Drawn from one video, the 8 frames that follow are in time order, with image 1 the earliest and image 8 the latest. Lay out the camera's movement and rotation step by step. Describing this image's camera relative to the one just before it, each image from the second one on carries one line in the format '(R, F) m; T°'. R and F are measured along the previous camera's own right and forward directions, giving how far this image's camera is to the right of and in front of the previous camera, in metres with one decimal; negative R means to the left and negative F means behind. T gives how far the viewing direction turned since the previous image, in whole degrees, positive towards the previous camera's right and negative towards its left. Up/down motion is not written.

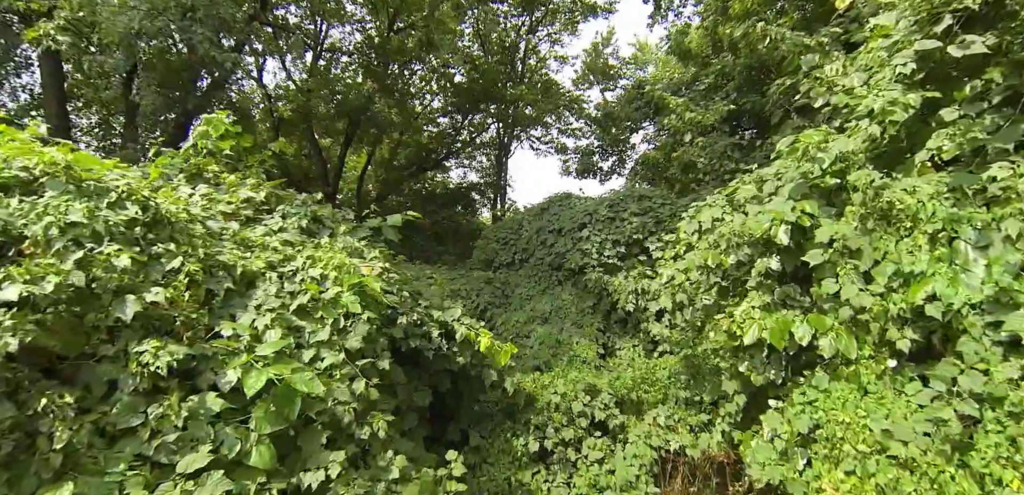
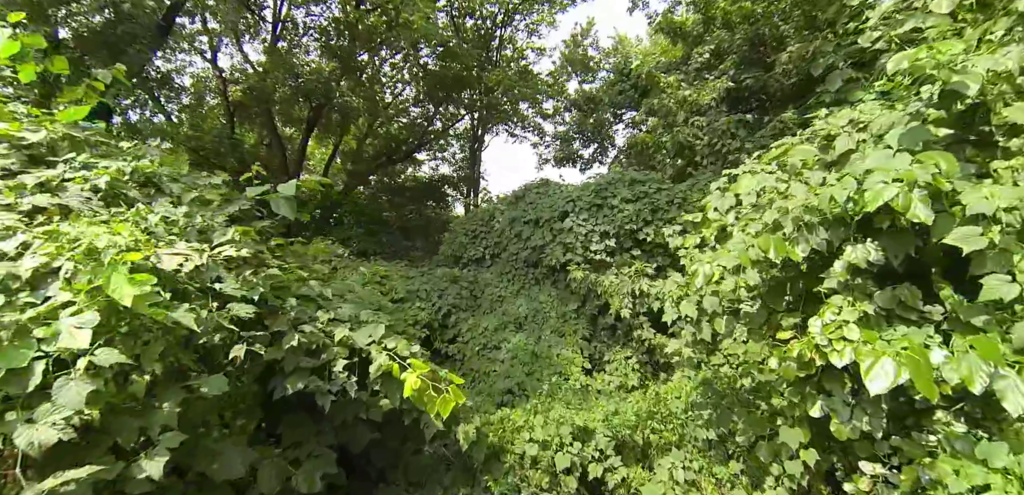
(+0.1, +1.1) m; +3°
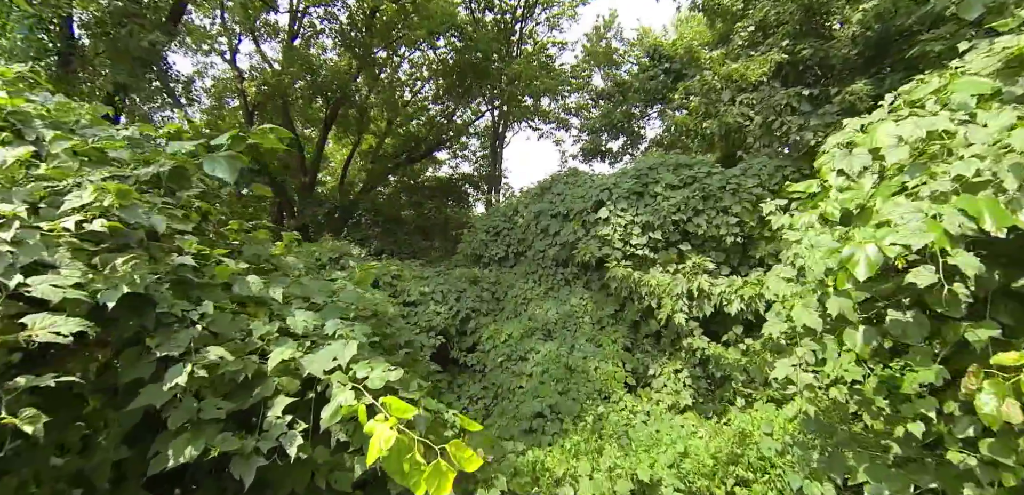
(0.0, +0.7) m; -3°
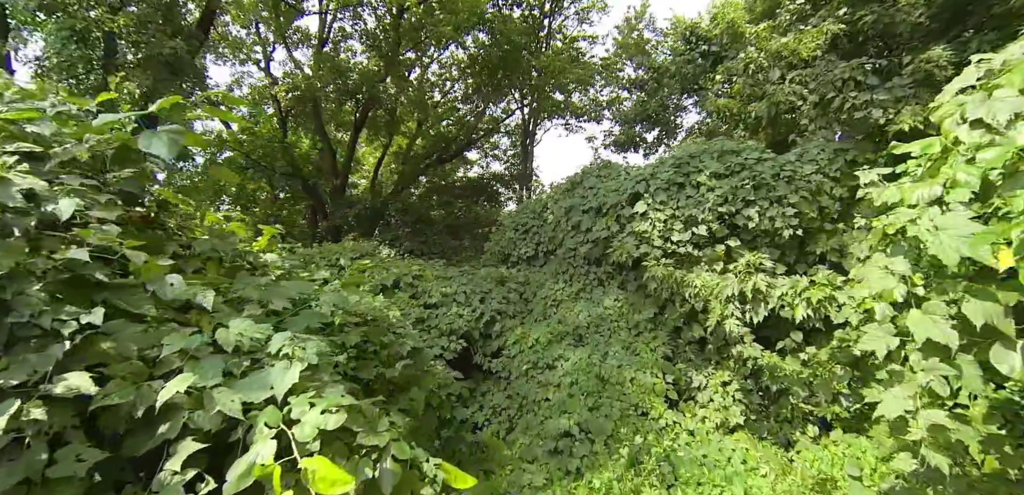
(+0.1, +0.4) m; -4°
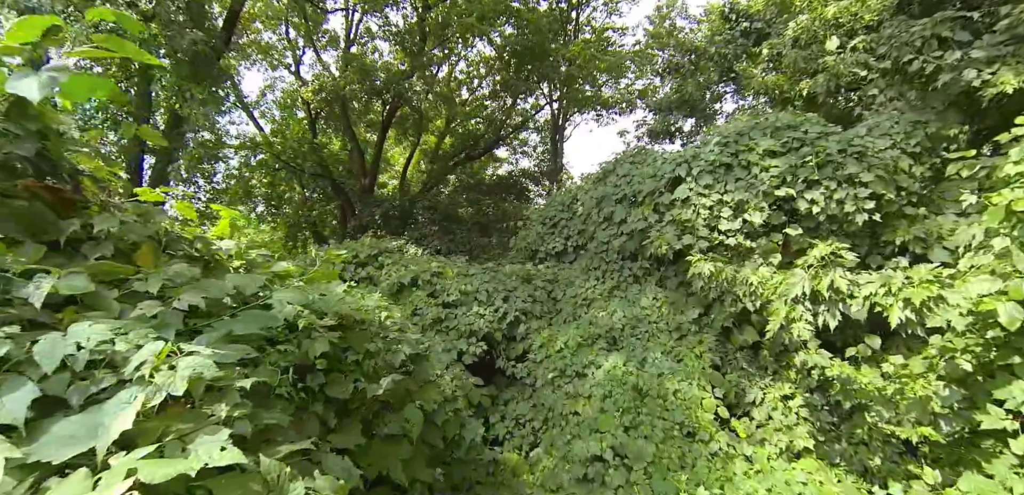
(+0.1, +0.4) m; -4°
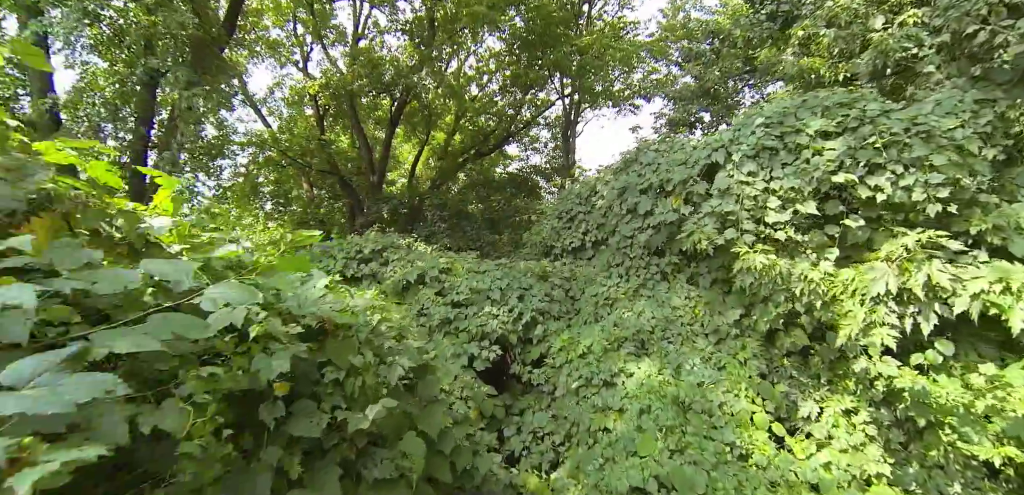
(-0.1, +0.4) m; -1°
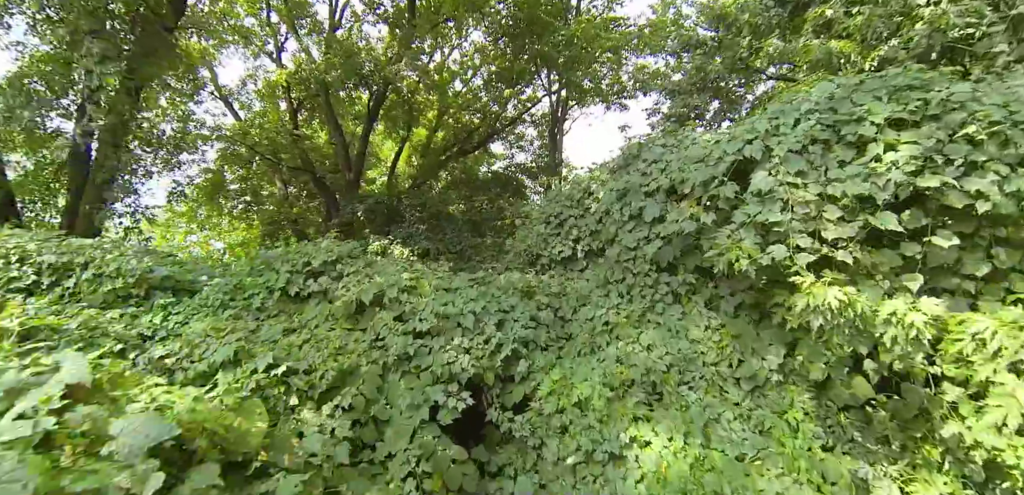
(0.0, +0.8) m; +2°
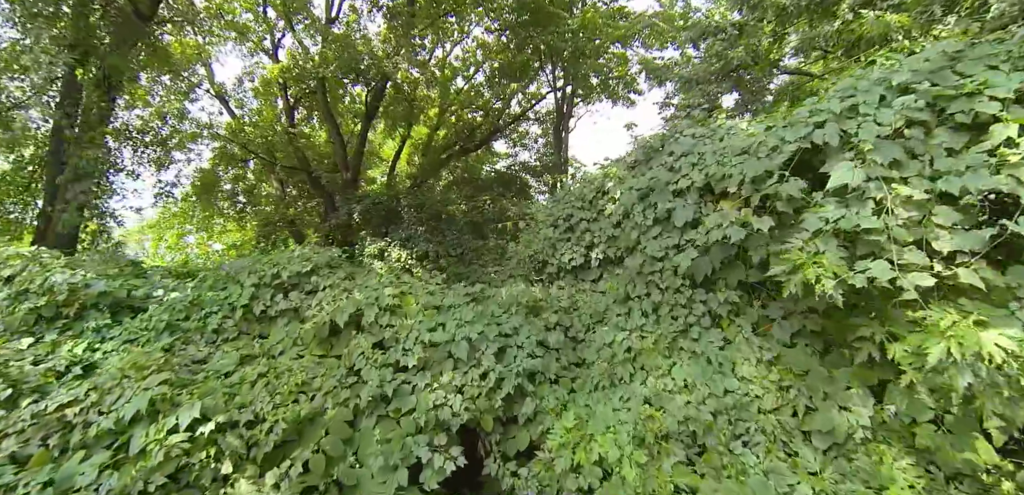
(0.0, +0.6) m; 0°
